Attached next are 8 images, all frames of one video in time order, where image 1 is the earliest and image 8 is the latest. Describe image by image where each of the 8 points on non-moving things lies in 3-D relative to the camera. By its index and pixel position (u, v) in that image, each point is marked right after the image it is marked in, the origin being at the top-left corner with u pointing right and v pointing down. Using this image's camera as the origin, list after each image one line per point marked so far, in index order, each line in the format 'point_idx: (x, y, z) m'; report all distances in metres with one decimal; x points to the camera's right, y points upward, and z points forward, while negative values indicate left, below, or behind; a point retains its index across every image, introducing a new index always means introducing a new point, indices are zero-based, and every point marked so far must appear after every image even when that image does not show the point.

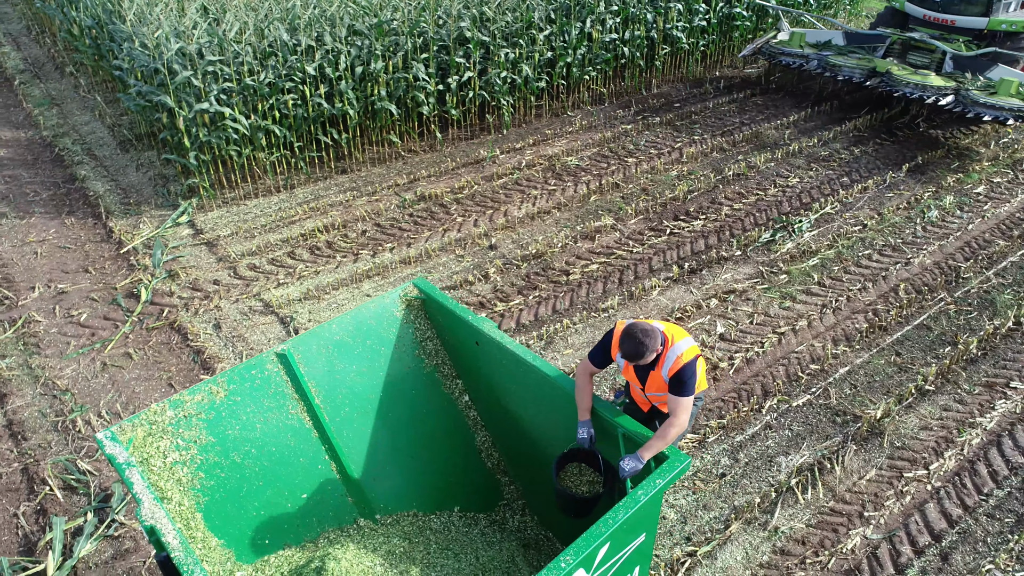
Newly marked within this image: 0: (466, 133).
0: (-0.6, +1.9, +8.7) m
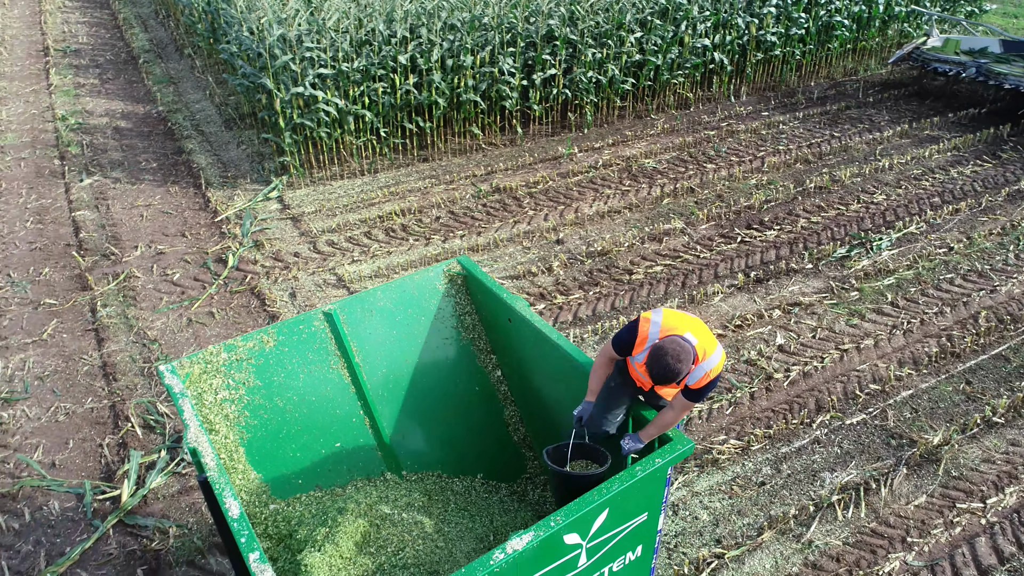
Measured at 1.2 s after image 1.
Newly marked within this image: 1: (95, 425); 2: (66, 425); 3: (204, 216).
0: (+0.4, +2.0, +8.9) m
1: (-2.8, -0.9, +4.9) m
2: (-3.0, -0.9, +4.9) m
3: (-3.1, +0.7, +7.3) m
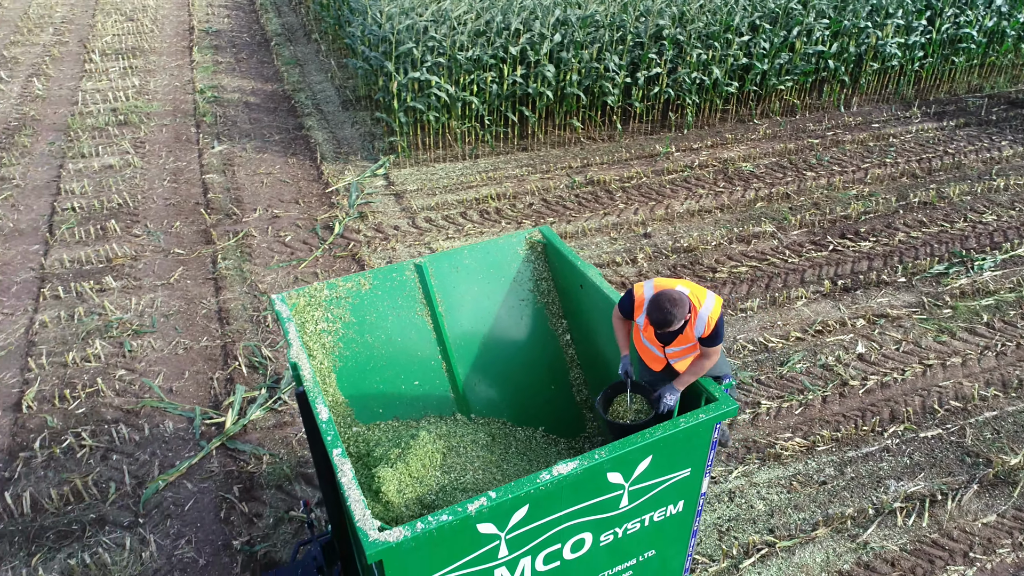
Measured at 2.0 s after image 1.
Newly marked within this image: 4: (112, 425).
0: (+1.7, +2.0, +9.0) m
1: (-2.3, -0.6, +5.5) m
2: (-2.5, -0.5, +5.5) m
3: (-2.1, +1.1, +7.9) m
4: (-2.7, -0.9, +4.9) m
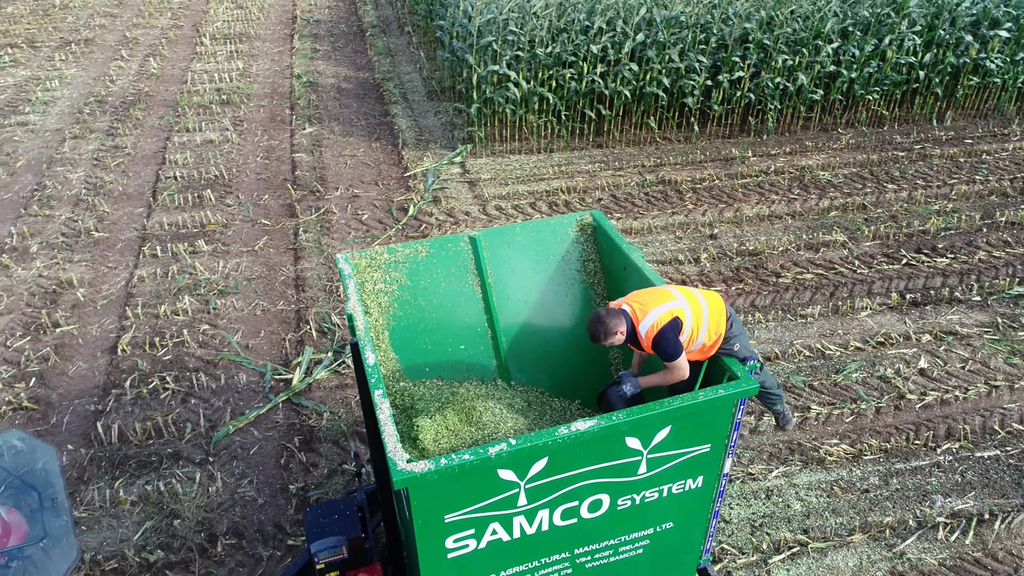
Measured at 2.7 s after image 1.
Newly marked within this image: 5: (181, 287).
0: (+2.7, +2.0, +8.9) m
1: (-1.9, -0.3, +5.9) m
2: (-2.1, -0.2, +5.9) m
3: (-1.3, +1.3, +8.2) m
4: (-2.4, -0.6, +5.3) m
5: (-2.9, 0.0, +6.2) m
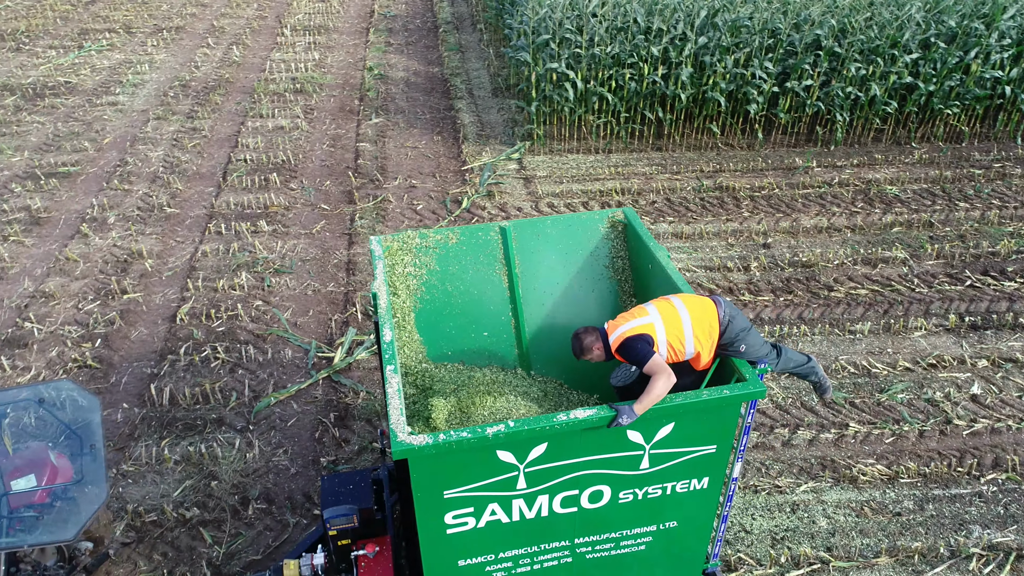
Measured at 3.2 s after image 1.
0: (+3.4, +1.8, +8.7) m
1: (-1.5, -0.1, +6.1) m
2: (-1.7, -0.1, +6.1) m
3: (-0.7, +1.5, +8.4) m
4: (-2.1, -0.4, +5.6) m
5: (-2.5, +0.2, +6.5) m
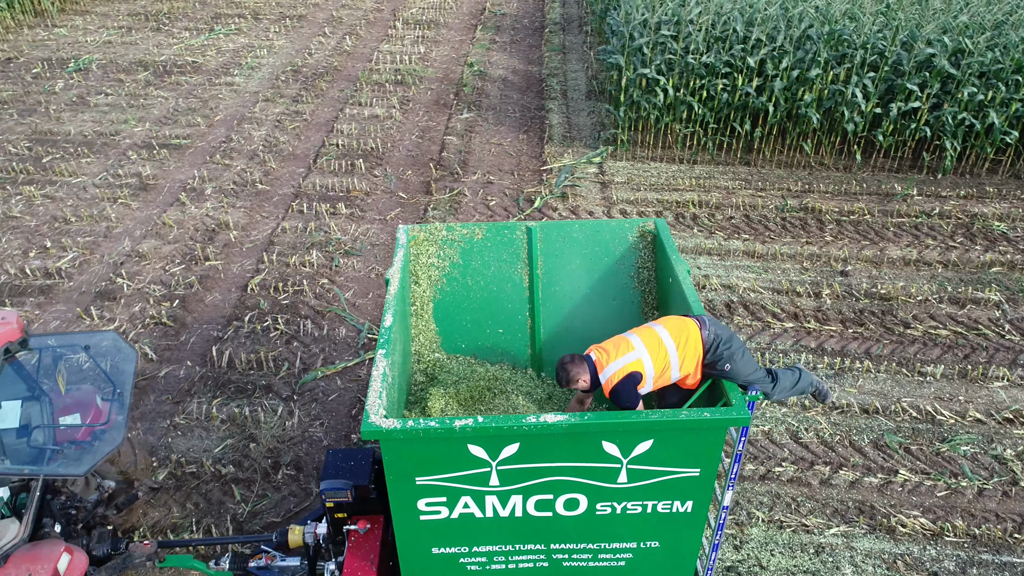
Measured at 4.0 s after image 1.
0: (+4.4, +1.4, +8.2) m
1: (-1.1, 0.0, +6.3) m
2: (-1.2, +0.1, +6.4) m
3: (+0.3, +1.5, +8.4) m
4: (-1.7, -0.2, +5.8) m
5: (-1.9, +0.4, +6.8) m
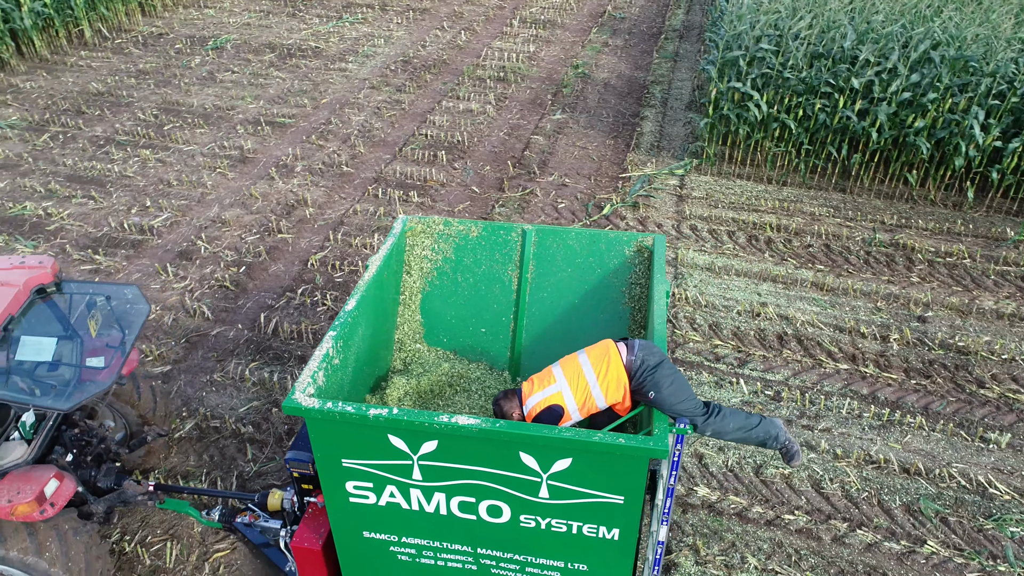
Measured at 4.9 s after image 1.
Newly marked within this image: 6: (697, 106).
0: (+5.1, +0.8, +7.4) m
1: (-0.6, +0.1, +6.4) m
2: (-0.8, +0.2, +6.5) m
3: (+1.2, +1.4, +8.3) m
4: (-1.4, -0.1, +6.1) m
5: (-1.3, +0.6, +7.1) m
6: (+2.5, +2.5, +9.9) m
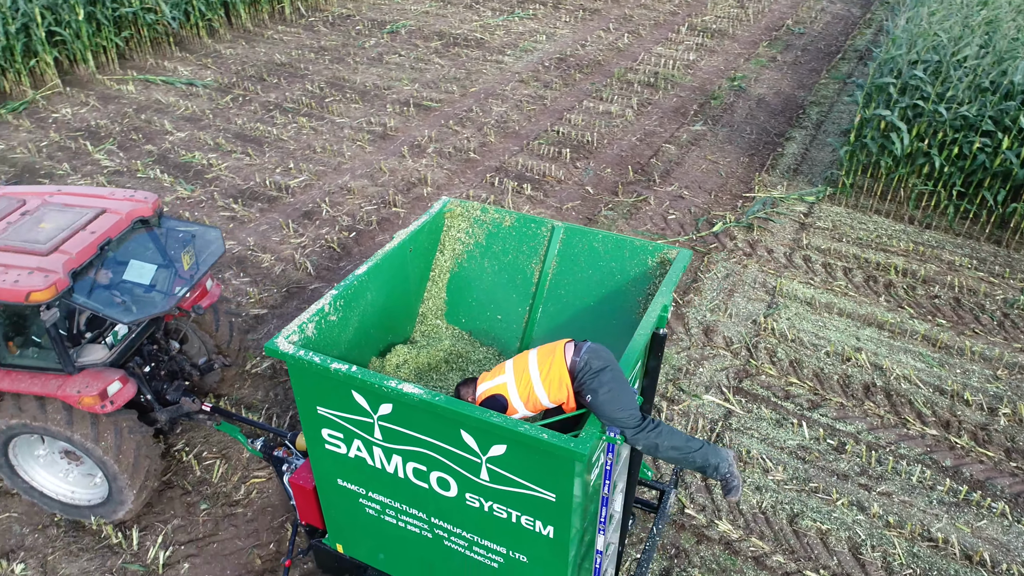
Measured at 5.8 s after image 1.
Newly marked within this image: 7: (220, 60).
0: (+6.1, 0.0, +6.2) m
1: (+0.1, +0.2, +6.5) m
2: (+0.1, +0.3, +6.7) m
3: (+2.5, +1.1, +7.9) m
4: (-0.7, +0.1, +6.4) m
5: (-0.3, +0.8, +7.3) m
6: (+4.4, +2.0, +9.1) m
7: (-4.5, +3.5, +11.1) m
